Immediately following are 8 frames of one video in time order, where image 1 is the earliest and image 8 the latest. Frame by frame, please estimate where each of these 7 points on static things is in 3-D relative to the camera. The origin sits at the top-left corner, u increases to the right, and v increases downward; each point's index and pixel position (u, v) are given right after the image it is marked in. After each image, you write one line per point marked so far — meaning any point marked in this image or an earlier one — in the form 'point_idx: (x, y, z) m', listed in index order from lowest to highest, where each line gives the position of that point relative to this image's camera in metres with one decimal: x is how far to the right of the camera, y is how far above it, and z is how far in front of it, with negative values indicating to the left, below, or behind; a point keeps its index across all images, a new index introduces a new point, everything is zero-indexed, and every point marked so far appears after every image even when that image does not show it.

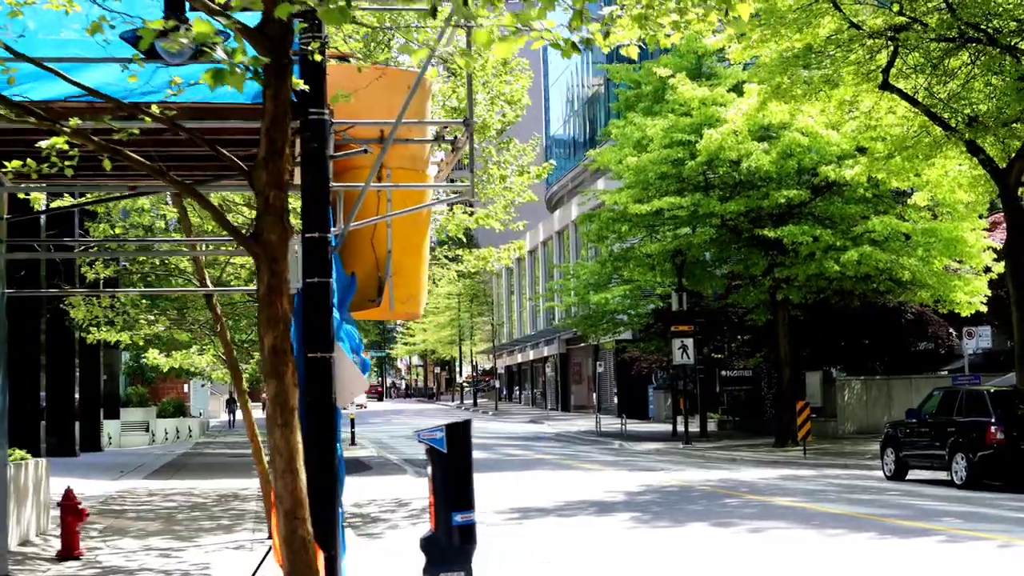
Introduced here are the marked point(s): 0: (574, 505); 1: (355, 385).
0: (+0.9, -3.1, +16.6) m
1: (-1.2, -0.7, +8.3) m
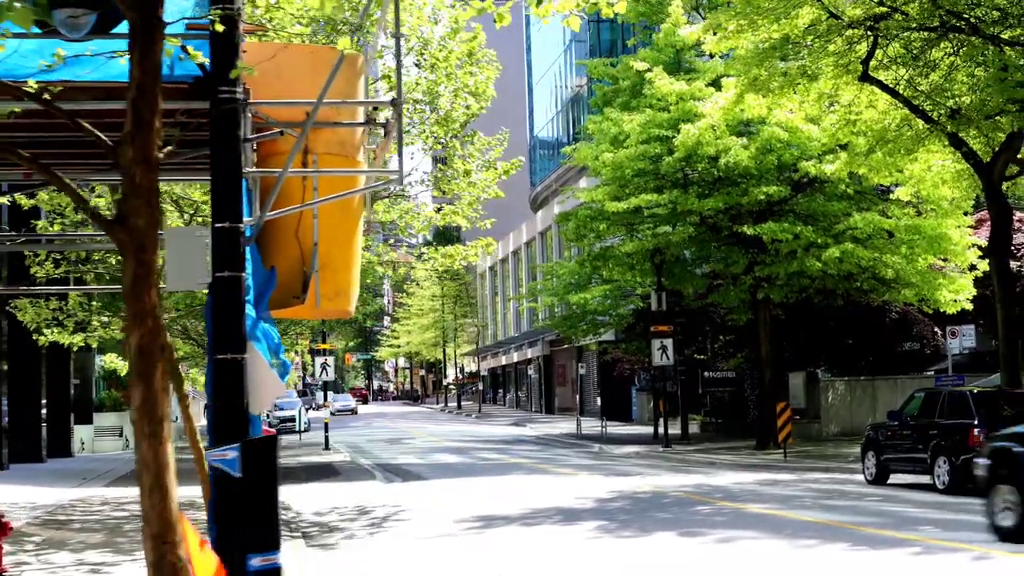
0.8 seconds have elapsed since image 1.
0: (+0.4, -3.1, +15.9) m
1: (-1.6, -0.7, +7.6) m
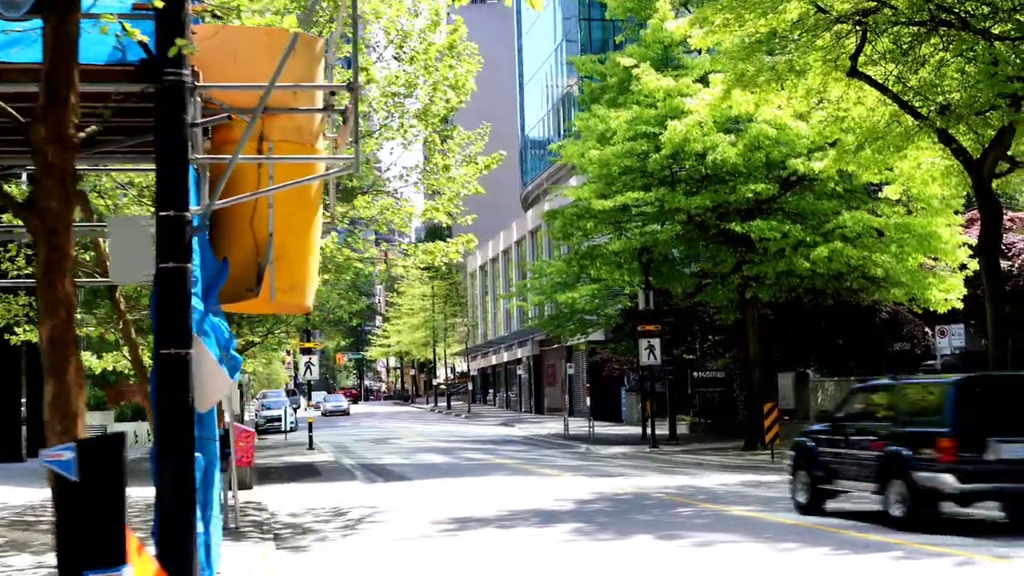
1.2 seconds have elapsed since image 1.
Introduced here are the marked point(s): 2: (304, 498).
0: (+0.1, -3.1, +15.5) m
1: (-1.9, -0.6, +7.2) m
2: (-3.6, -3.6, +19.6) m
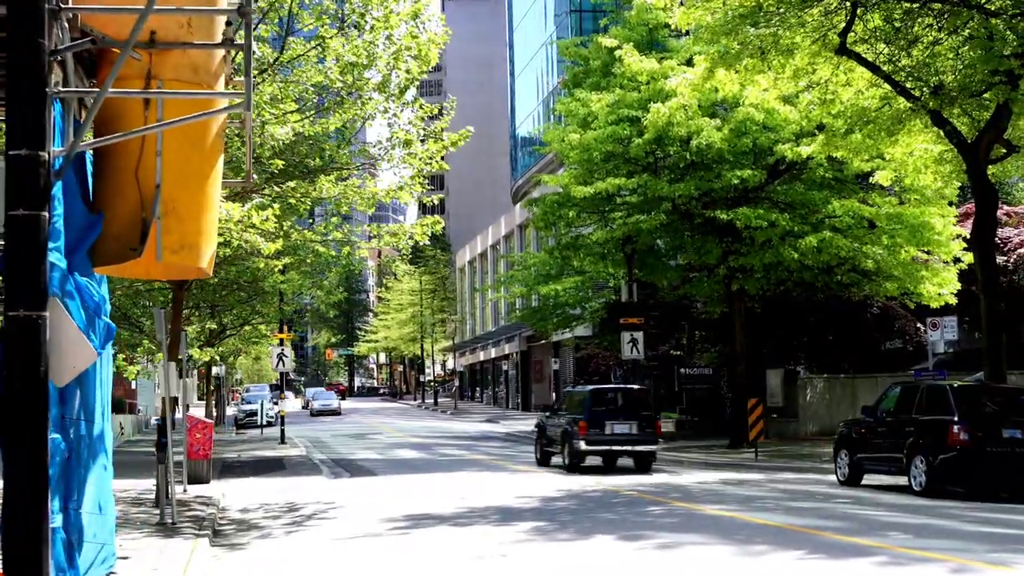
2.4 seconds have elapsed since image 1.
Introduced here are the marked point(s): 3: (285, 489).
0: (-0.5, -2.8, +14.5) m
1: (-2.3, -0.4, +6.2) m
2: (-4.1, -3.3, +18.5) m
3: (-3.8, -3.4, +19.2) m
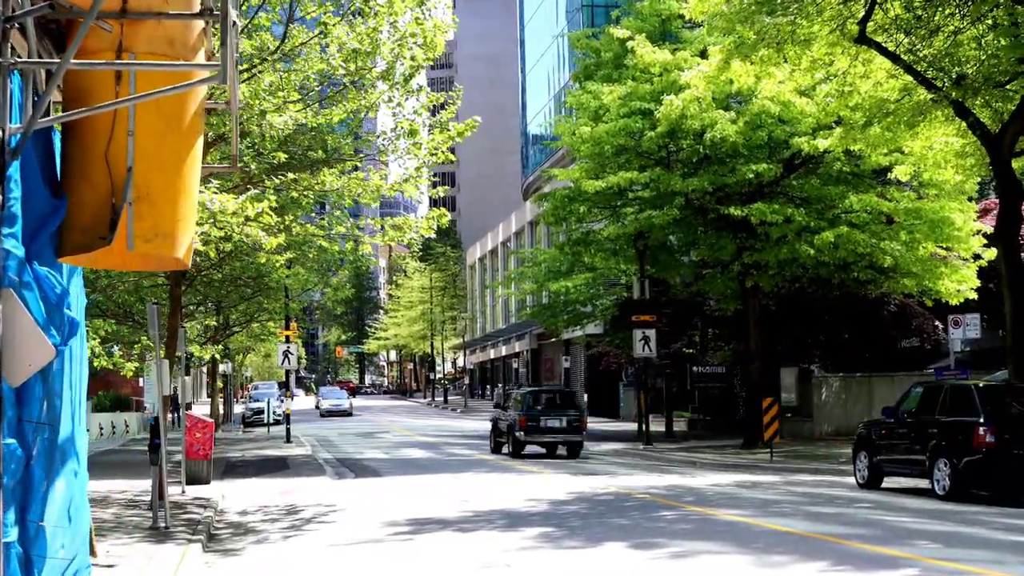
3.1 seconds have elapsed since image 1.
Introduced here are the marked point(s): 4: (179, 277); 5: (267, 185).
0: (-0.4, -2.8, +13.9) m
1: (-2.3, -0.3, +5.6) m
2: (-4.0, -3.3, +18.0) m
3: (-3.7, -3.3, +18.7) m
4: (-5.1, +0.2, +17.5) m
5: (-3.6, +1.7, +16.8) m
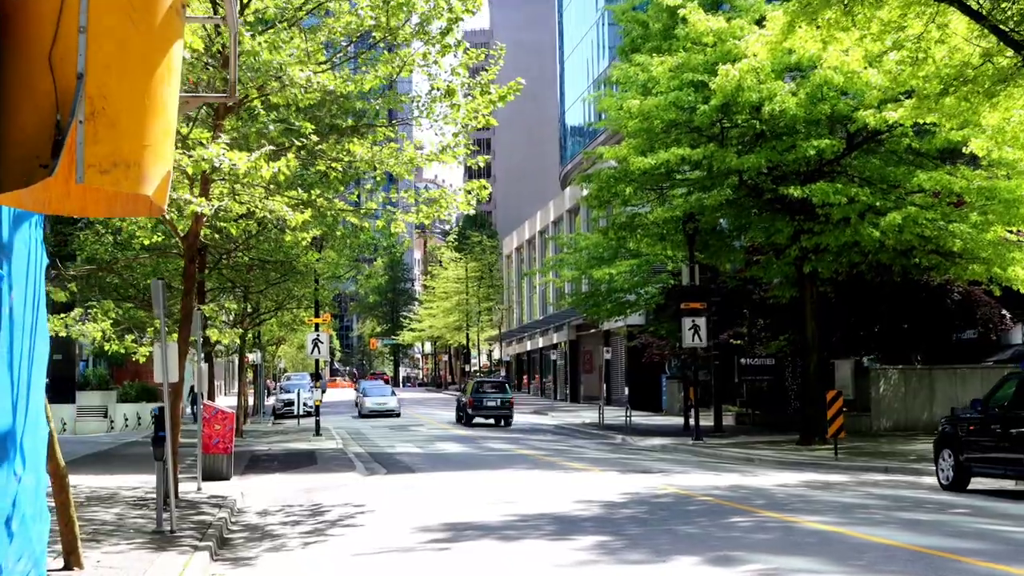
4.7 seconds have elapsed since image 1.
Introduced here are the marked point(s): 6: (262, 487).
0: (+0.1, -2.5, +12.3) m
1: (-2.0, -0.1, +4.1) m
2: (-3.3, -3.0, +16.5) m
3: (-3.0, -3.0, +17.2) m
4: (-4.5, +0.5, +16.0) m
5: (-3.0, +2.0, +15.2) m
6: (-3.8, -3.0, +17.4) m
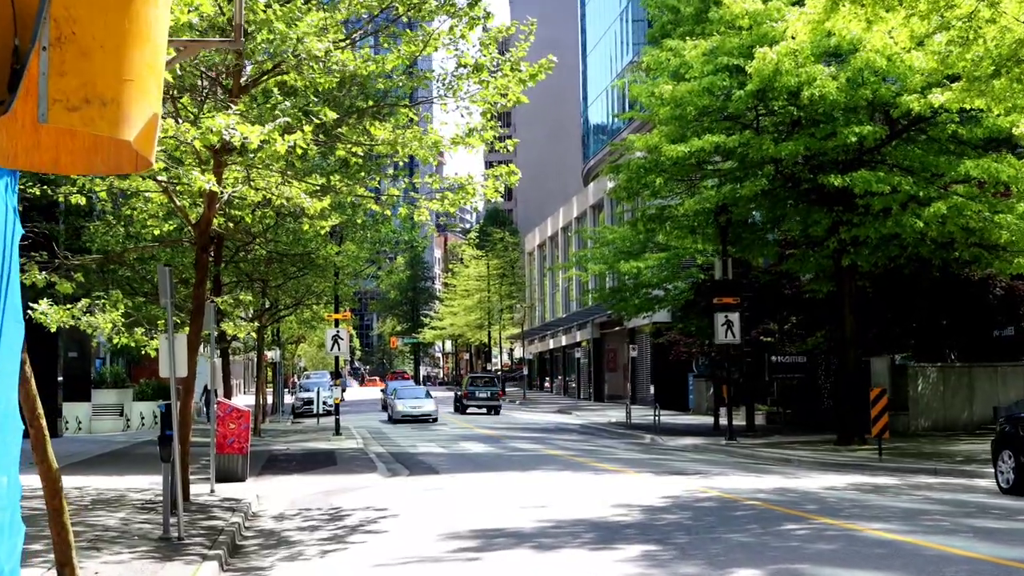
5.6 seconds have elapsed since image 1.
0: (+0.5, -2.4, +11.4) m
1: (-1.8, 0.0, +3.2) m
2: (-2.9, -2.8, +15.7) m
3: (-2.6, -2.9, +16.3) m
4: (-4.1, +0.6, +15.2) m
5: (-2.6, +2.1, +14.4) m
6: (-3.4, -2.9, +16.5) m
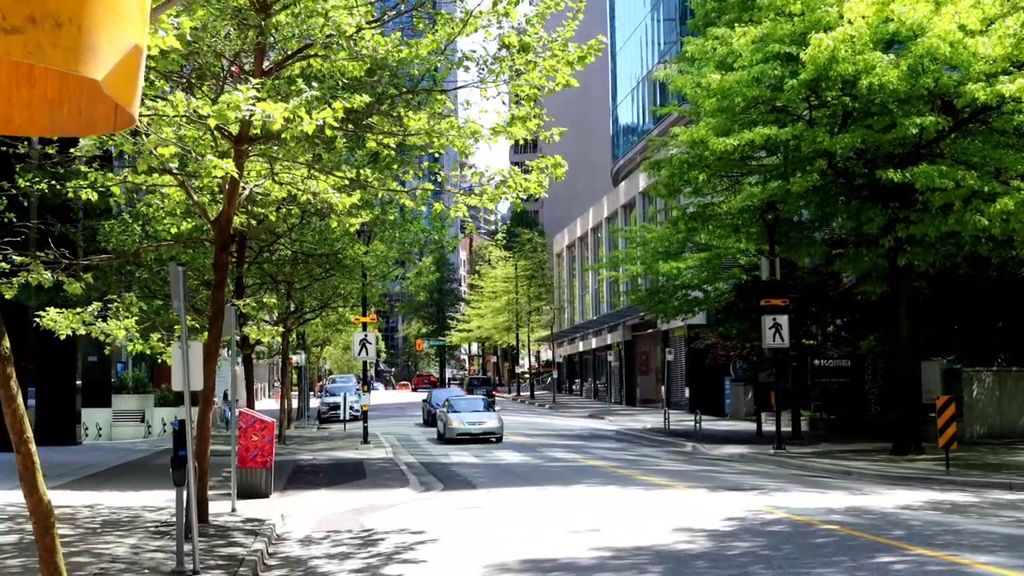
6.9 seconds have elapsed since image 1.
0: (+1.0, -2.4, +10.2) m
1: (-1.5, 0.0, +2.0) m
2: (-2.3, -2.9, +14.5) m
3: (-2.0, -2.9, +15.1) m
4: (-3.5, +0.6, +14.0) m
5: (-2.0, +2.1, +13.2) m
6: (-2.8, -2.9, +15.4) m
